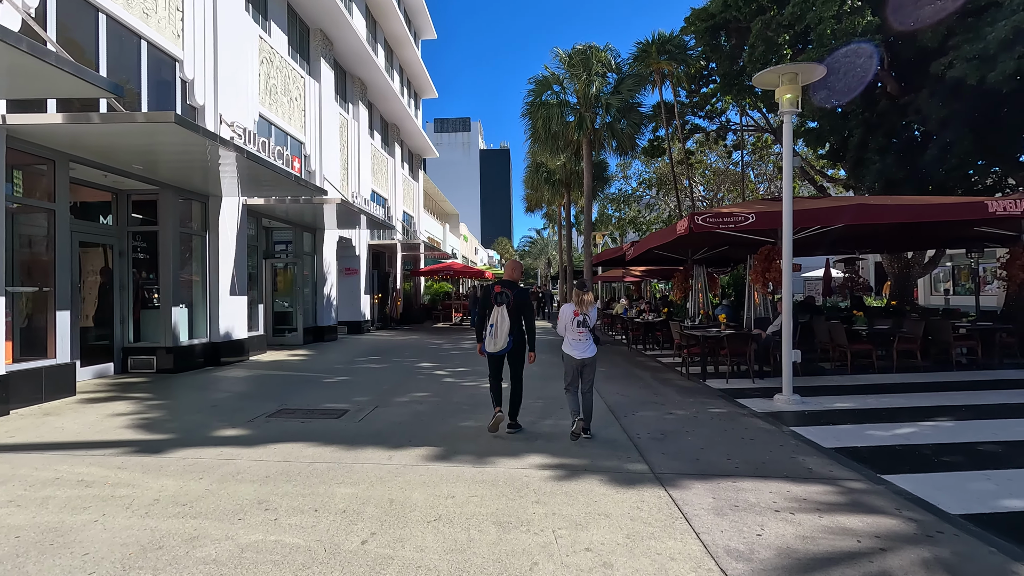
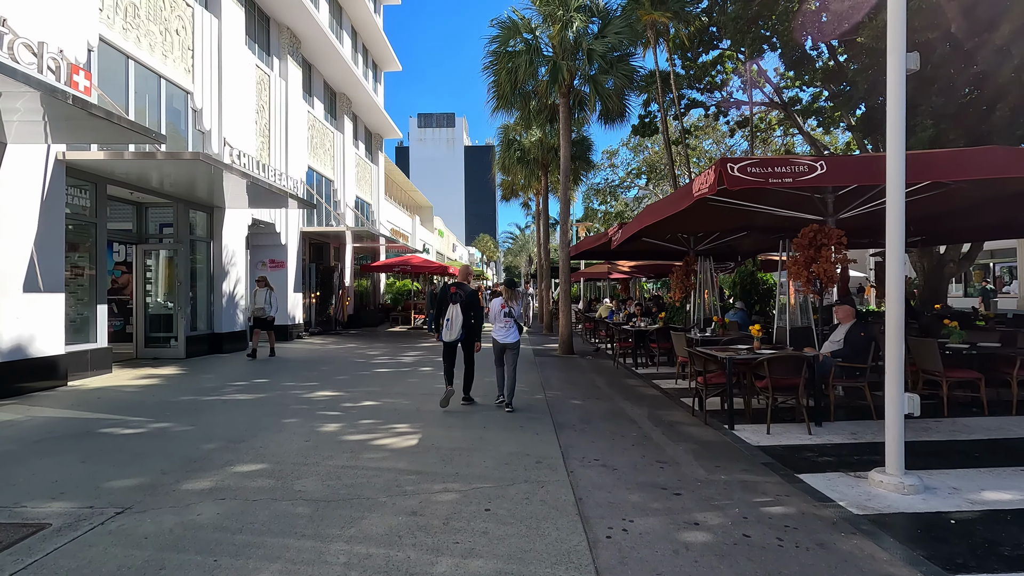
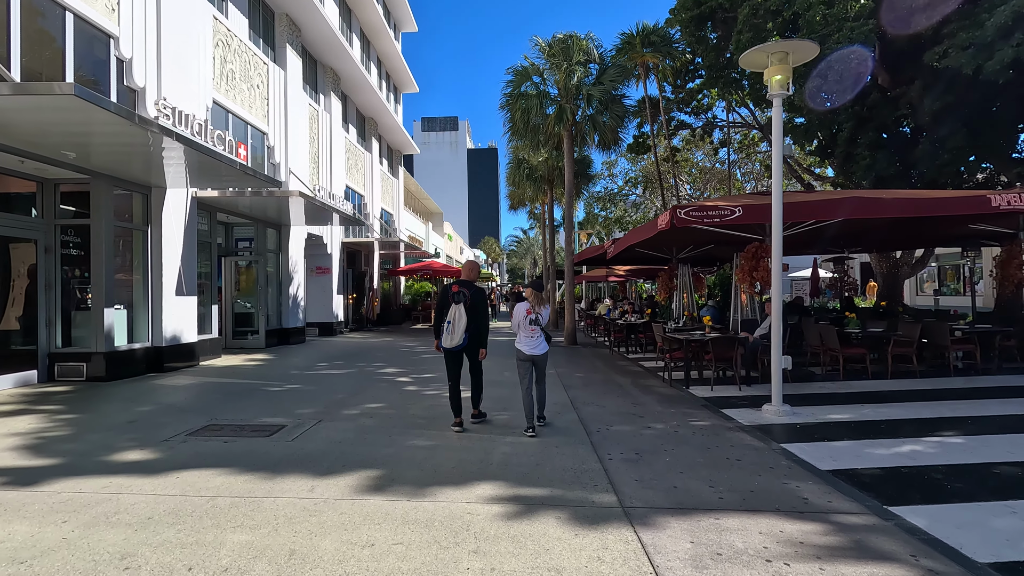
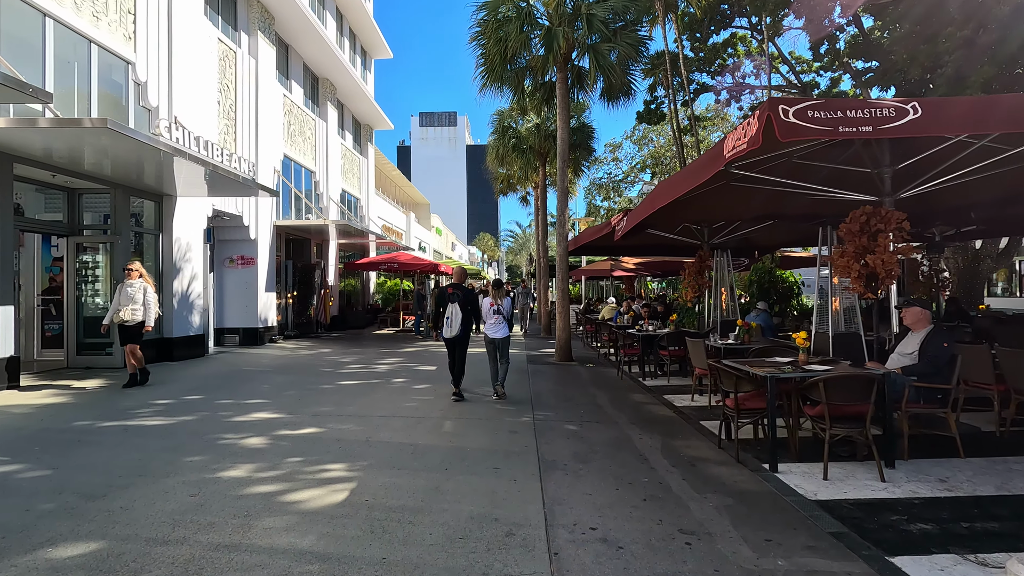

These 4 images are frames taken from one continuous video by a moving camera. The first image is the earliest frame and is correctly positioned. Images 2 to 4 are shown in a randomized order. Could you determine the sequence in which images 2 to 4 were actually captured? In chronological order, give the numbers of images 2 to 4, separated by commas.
3, 2, 4
